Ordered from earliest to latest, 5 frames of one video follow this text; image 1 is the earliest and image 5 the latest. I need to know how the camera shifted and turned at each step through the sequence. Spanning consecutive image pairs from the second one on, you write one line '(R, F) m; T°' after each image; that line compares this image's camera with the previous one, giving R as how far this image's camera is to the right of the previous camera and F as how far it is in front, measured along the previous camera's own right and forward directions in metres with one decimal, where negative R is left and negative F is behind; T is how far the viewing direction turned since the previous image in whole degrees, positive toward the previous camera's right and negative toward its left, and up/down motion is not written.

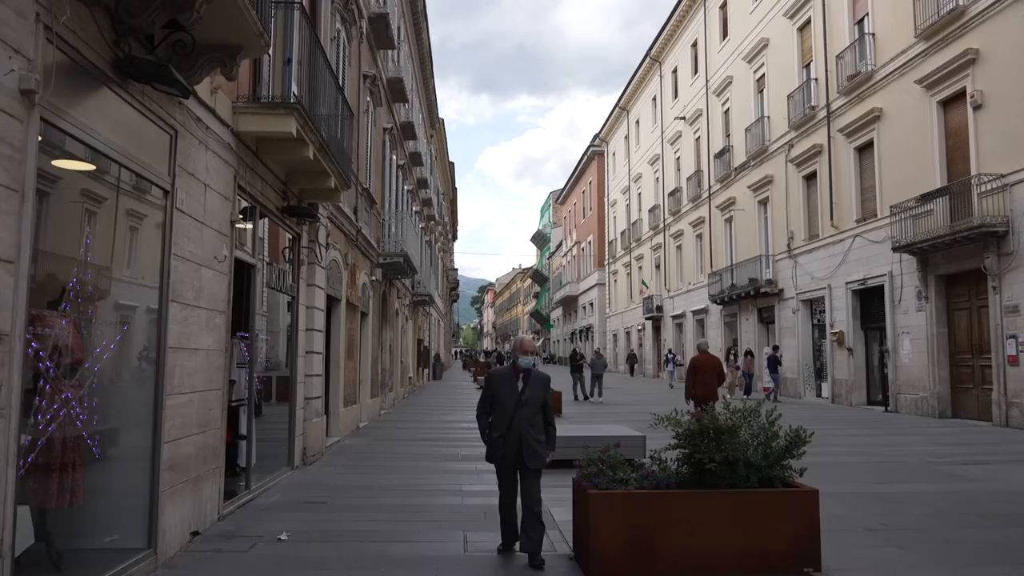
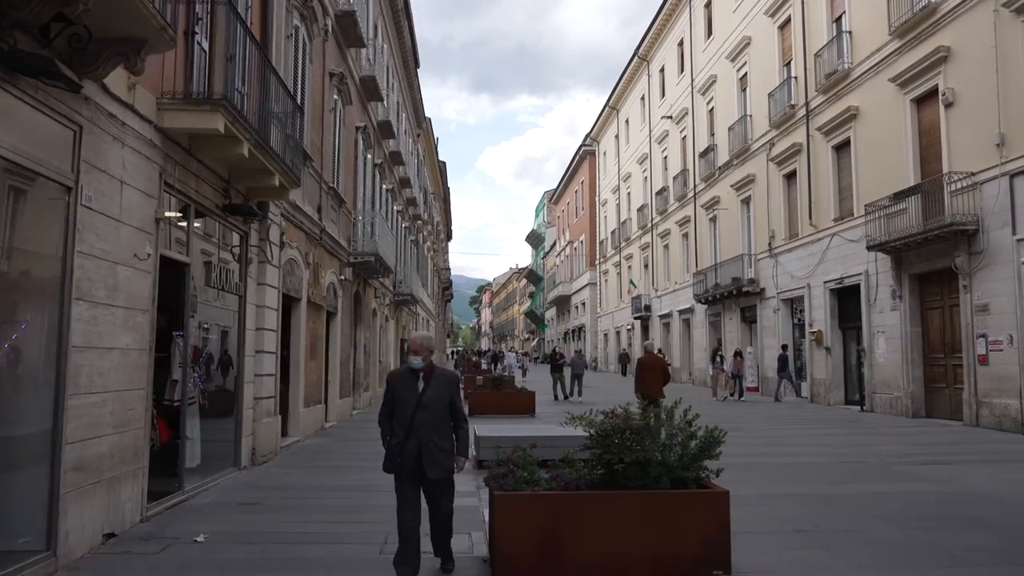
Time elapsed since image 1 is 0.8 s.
(+0.6, +0.1) m; 0°
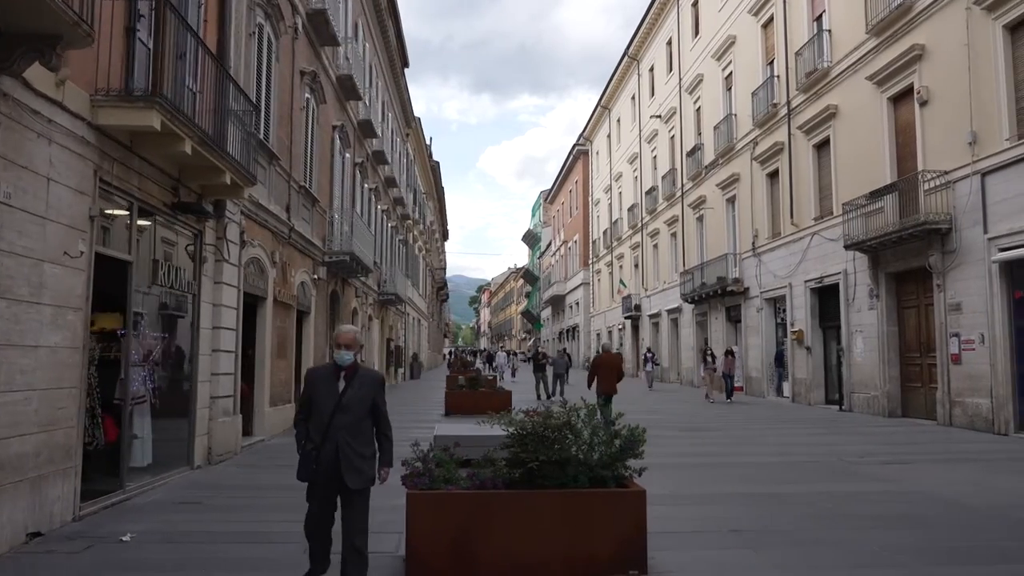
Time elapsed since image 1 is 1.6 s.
(+0.5, 0.0) m; 0°
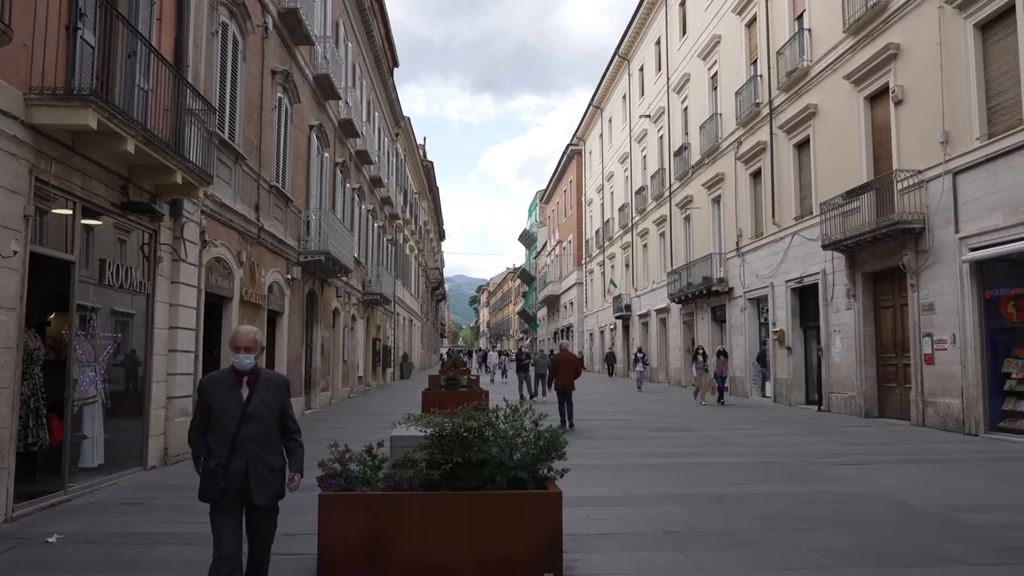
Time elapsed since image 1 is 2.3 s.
(+0.5, 0.0) m; 0°
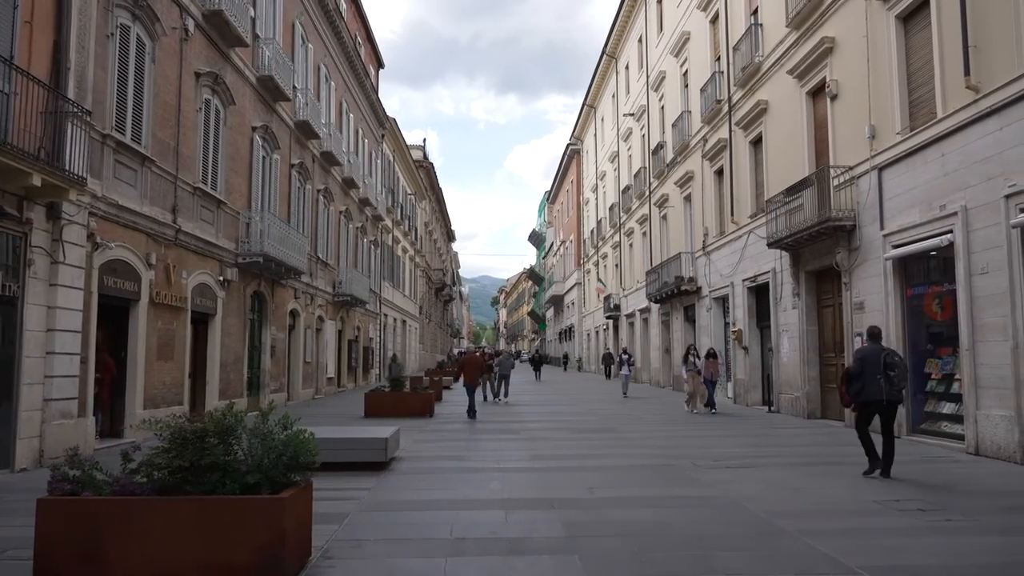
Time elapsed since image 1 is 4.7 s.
(+1.8, +0.2) m; -2°
